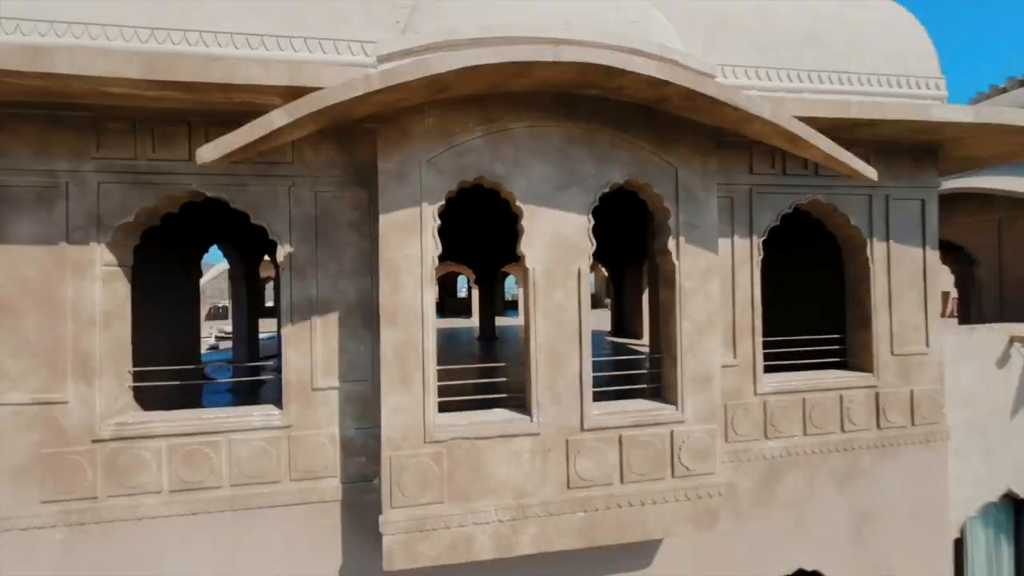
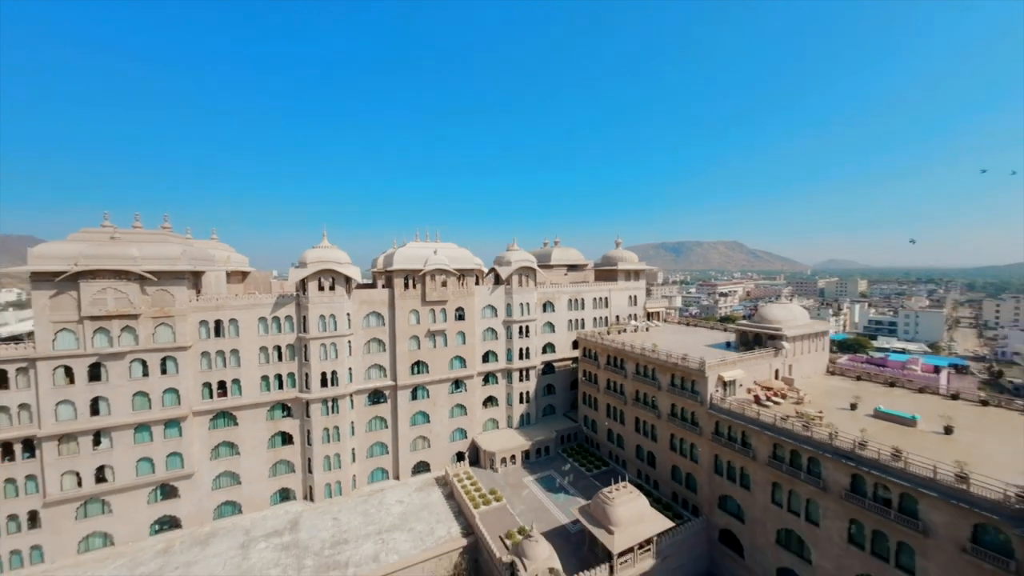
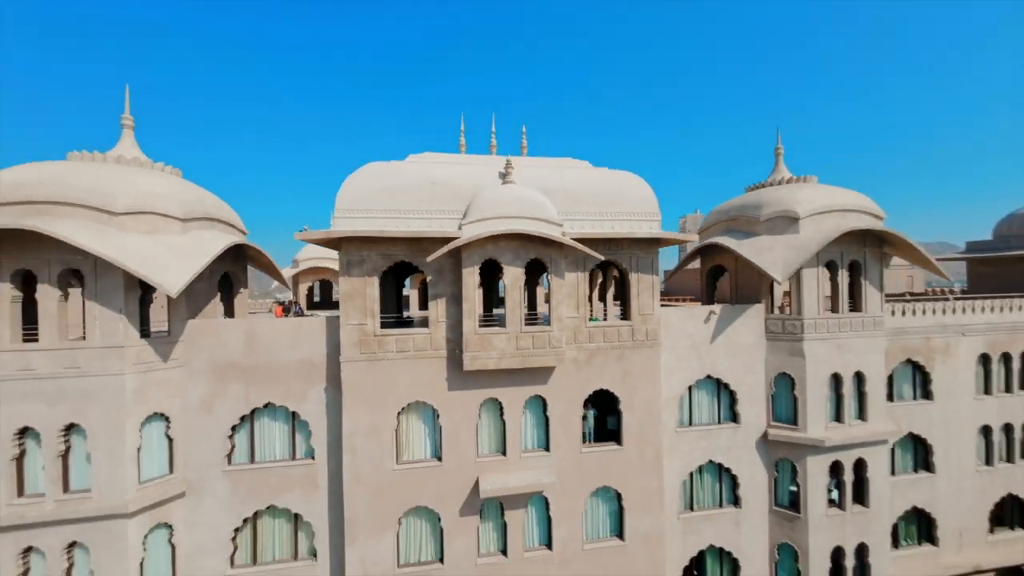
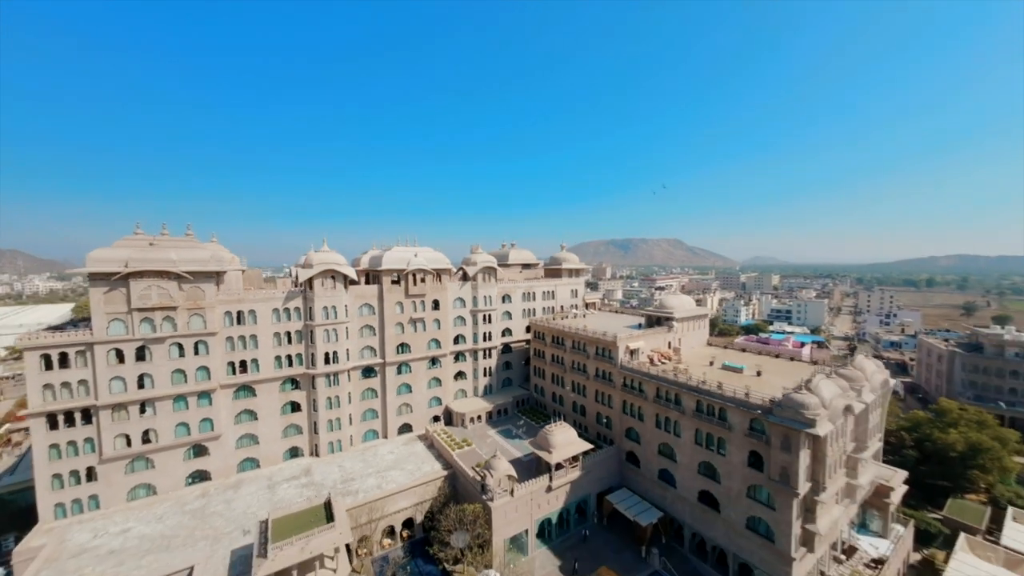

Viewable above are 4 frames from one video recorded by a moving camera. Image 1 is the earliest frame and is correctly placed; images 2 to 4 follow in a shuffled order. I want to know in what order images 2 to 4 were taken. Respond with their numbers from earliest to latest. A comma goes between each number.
3, 2, 4
